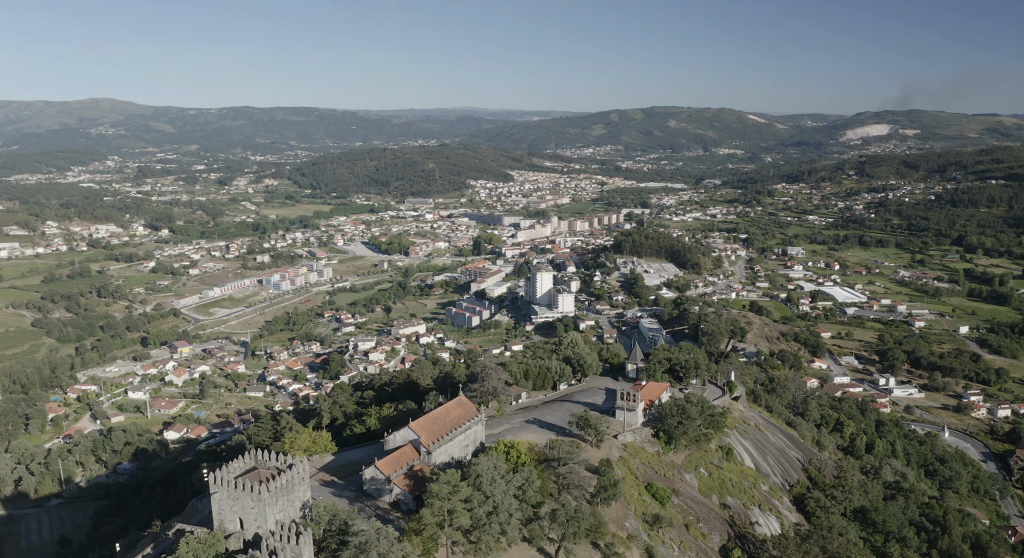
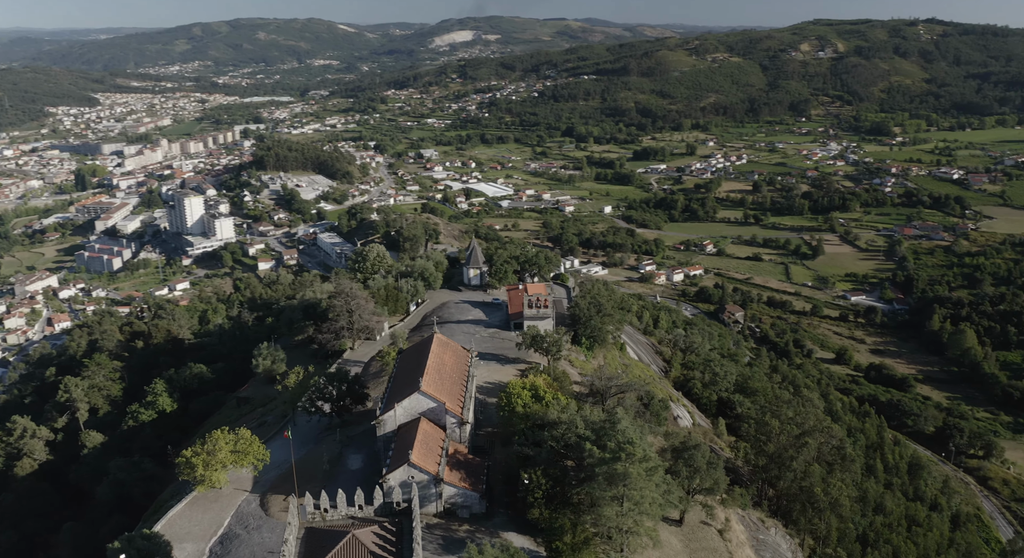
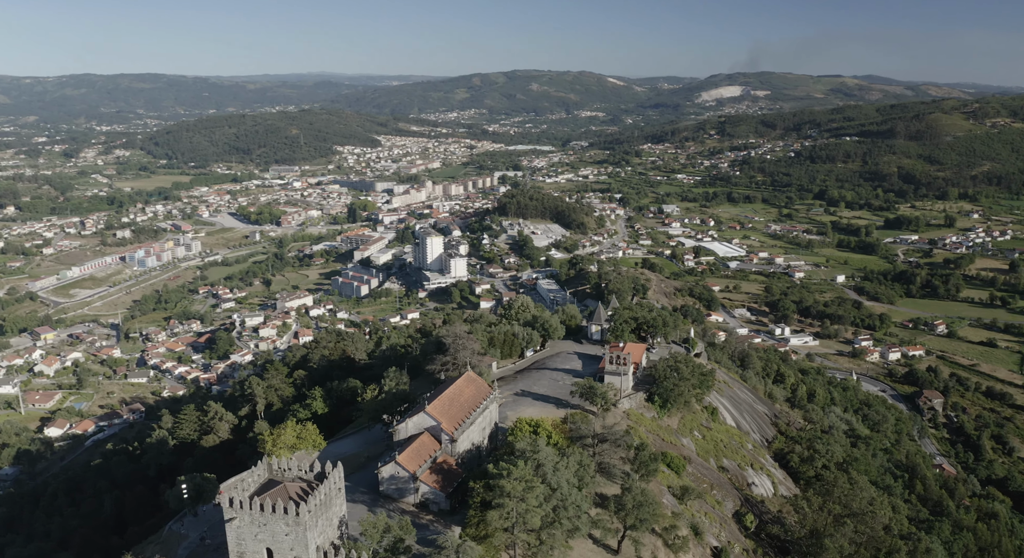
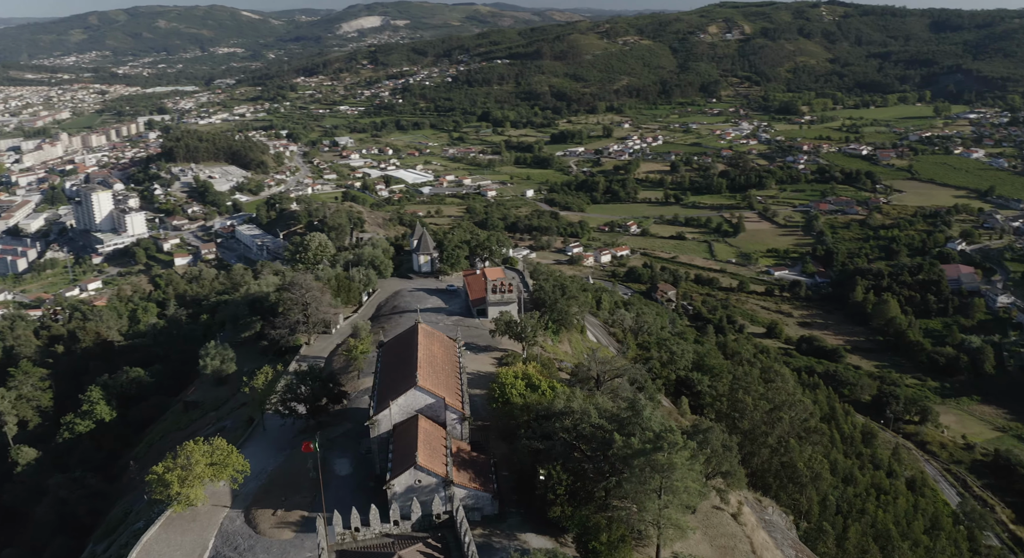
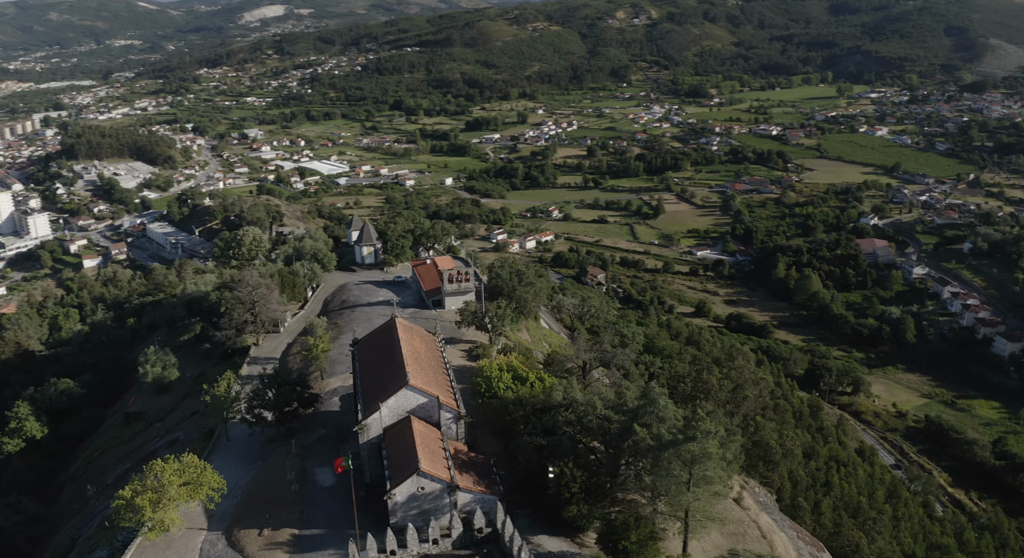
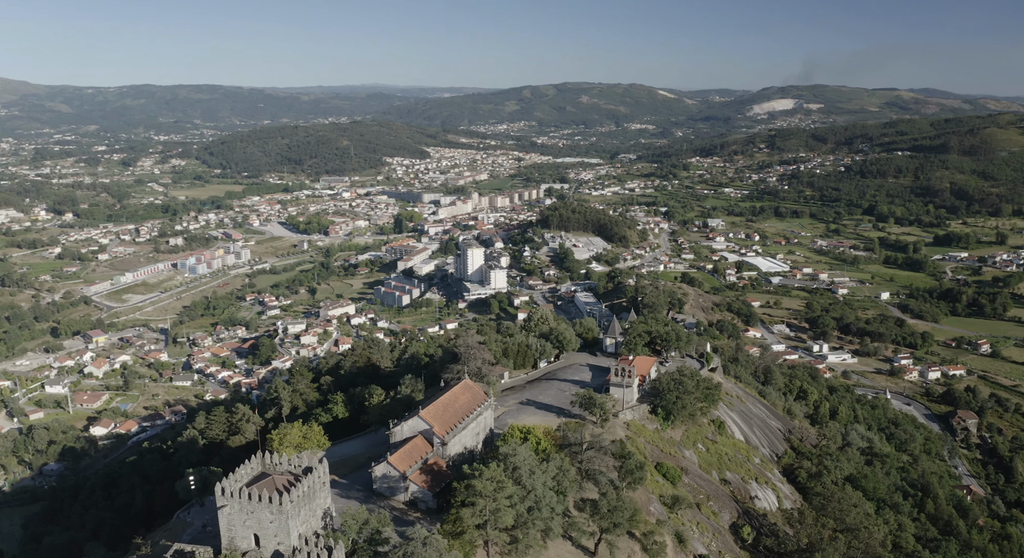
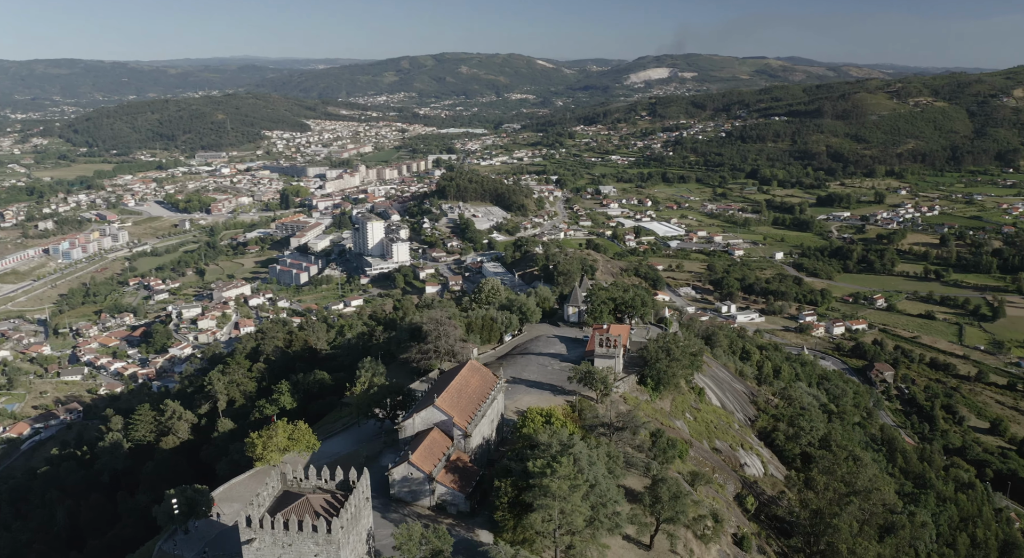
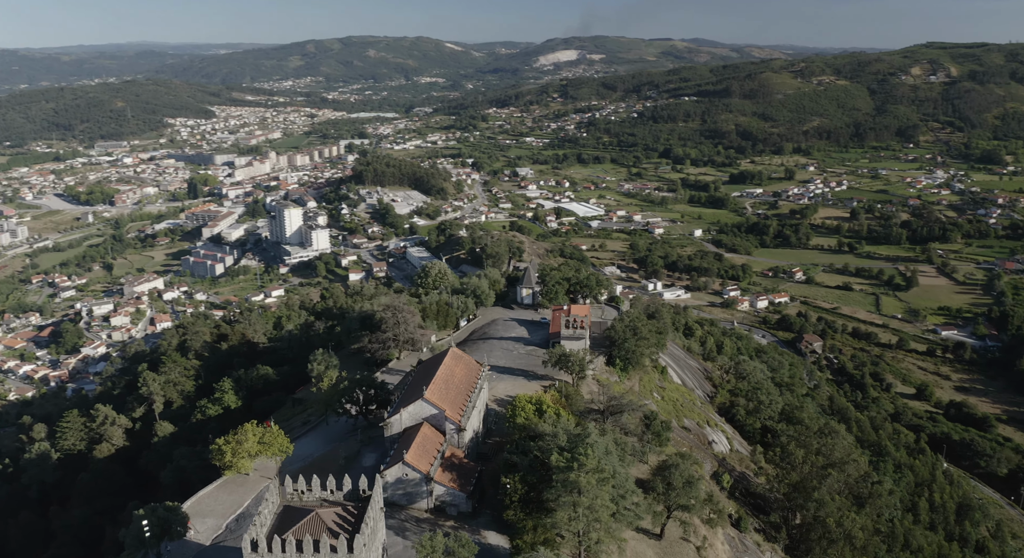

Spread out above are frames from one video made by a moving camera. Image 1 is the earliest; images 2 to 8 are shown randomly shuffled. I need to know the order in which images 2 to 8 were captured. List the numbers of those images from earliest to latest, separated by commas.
6, 3, 7, 8, 2, 4, 5
